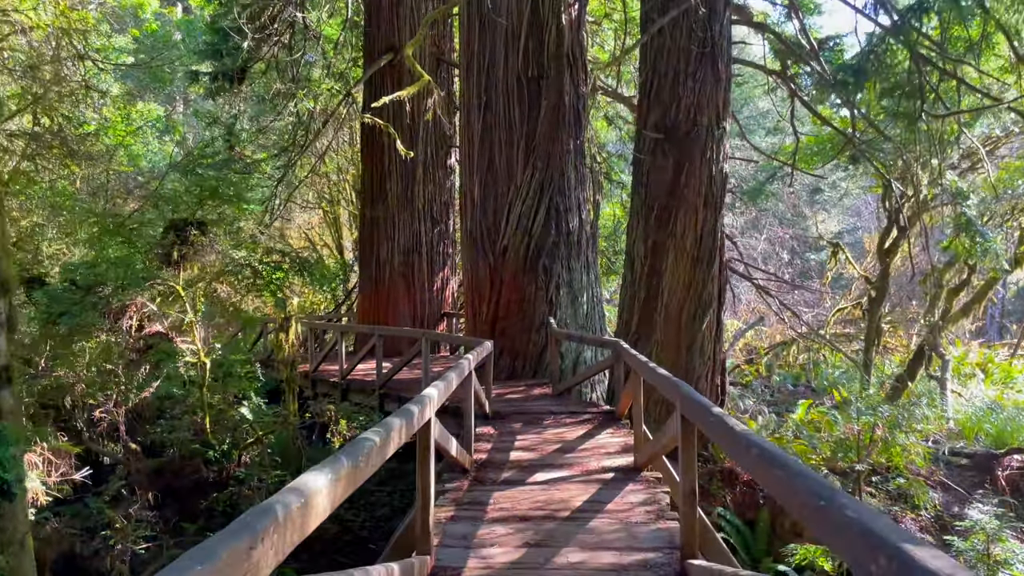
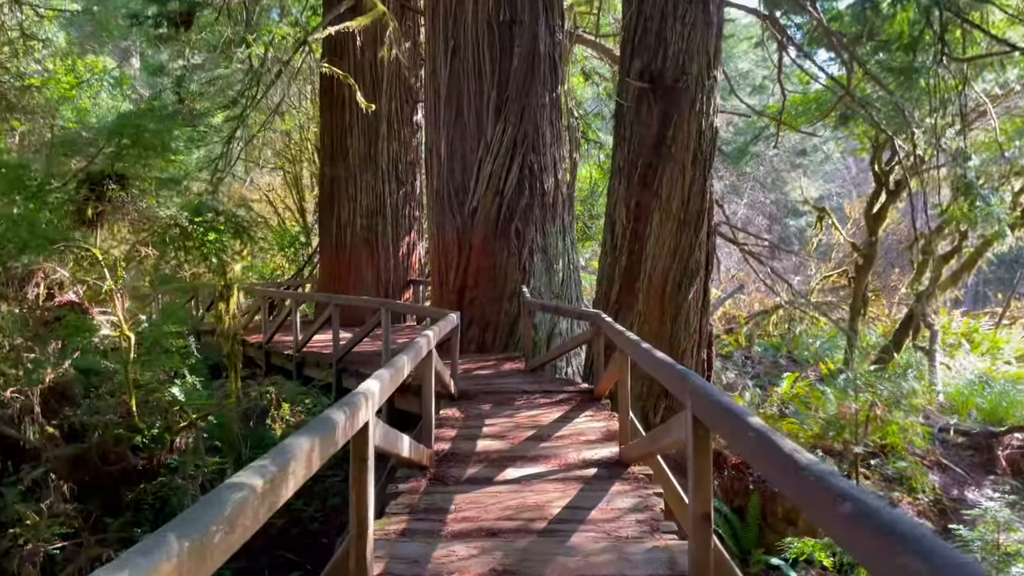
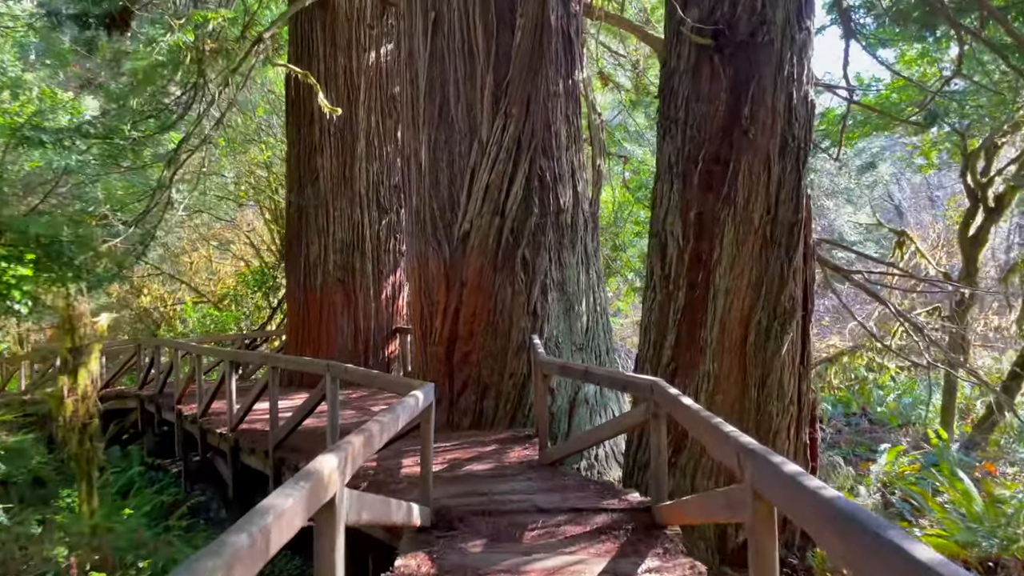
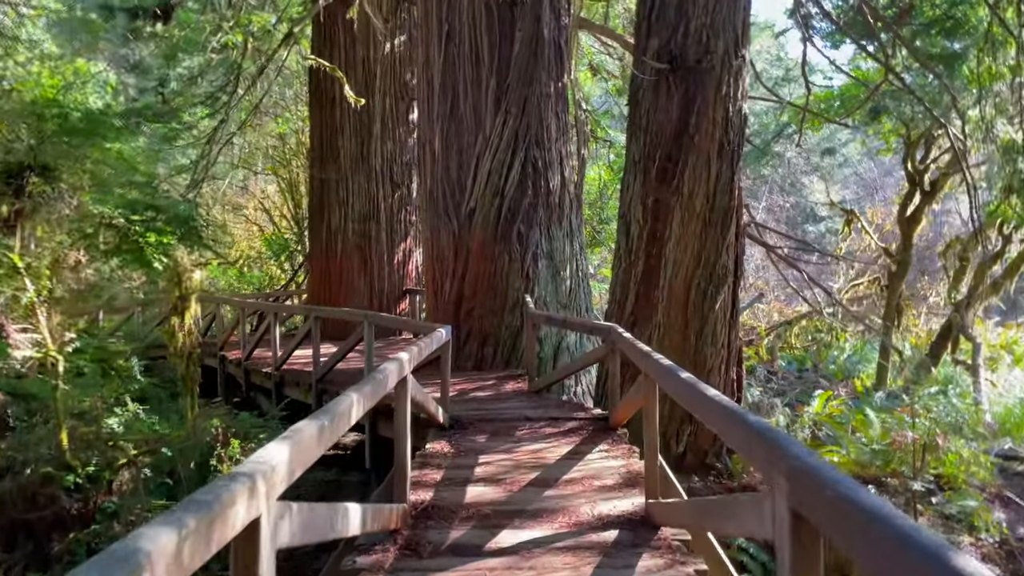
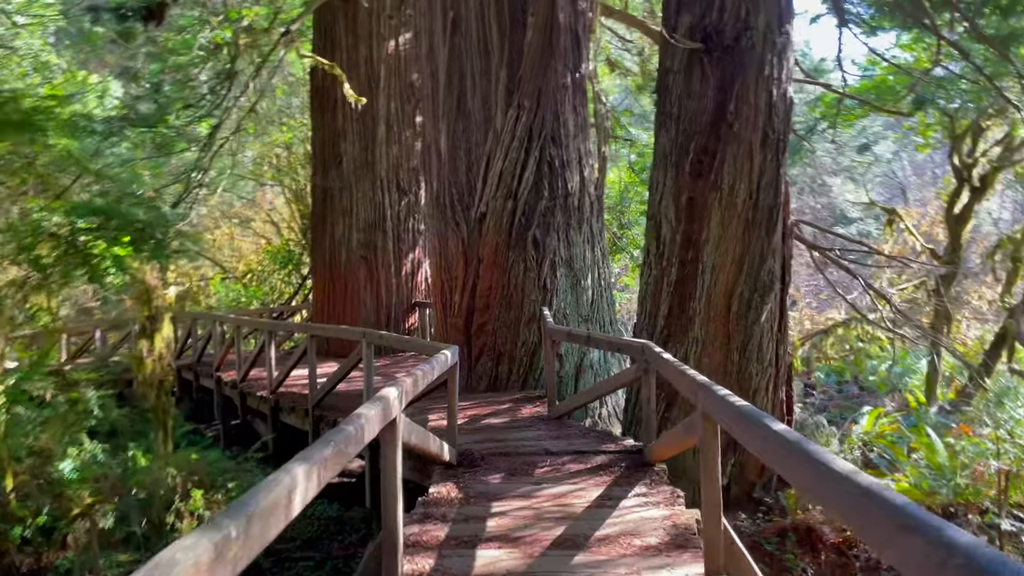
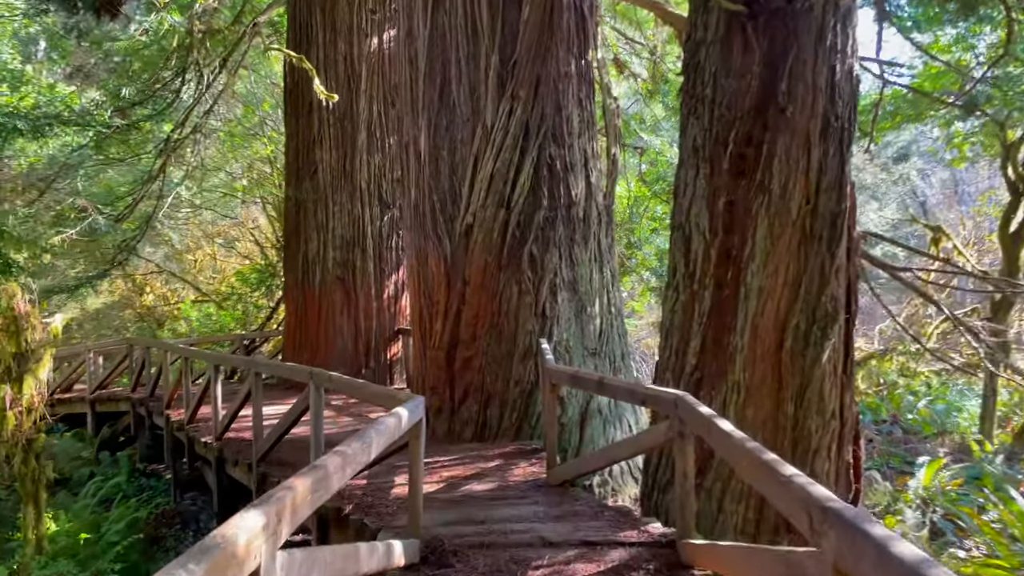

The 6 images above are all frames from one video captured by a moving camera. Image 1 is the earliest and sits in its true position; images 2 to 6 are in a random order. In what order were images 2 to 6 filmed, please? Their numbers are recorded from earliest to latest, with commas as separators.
2, 4, 5, 3, 6
